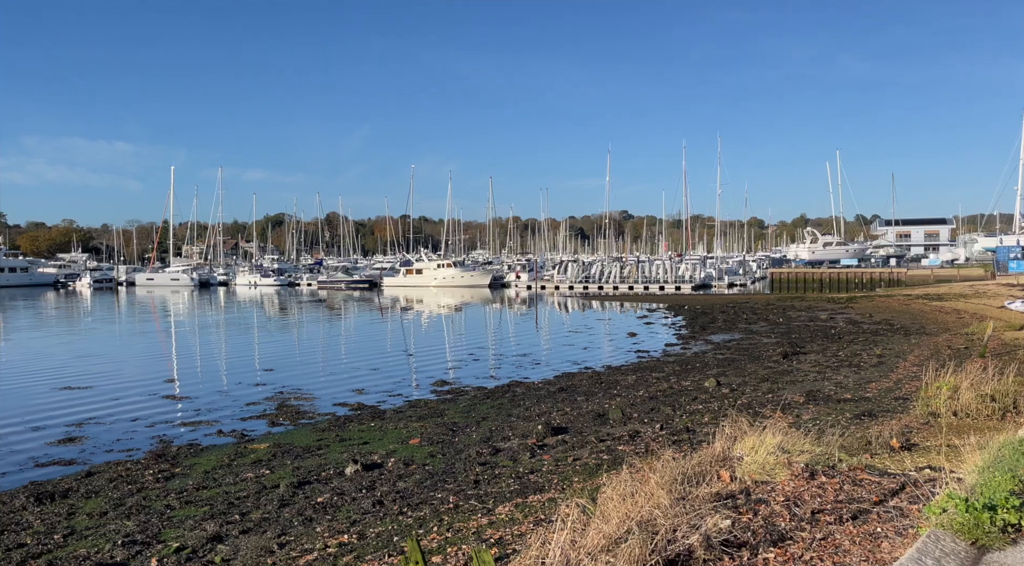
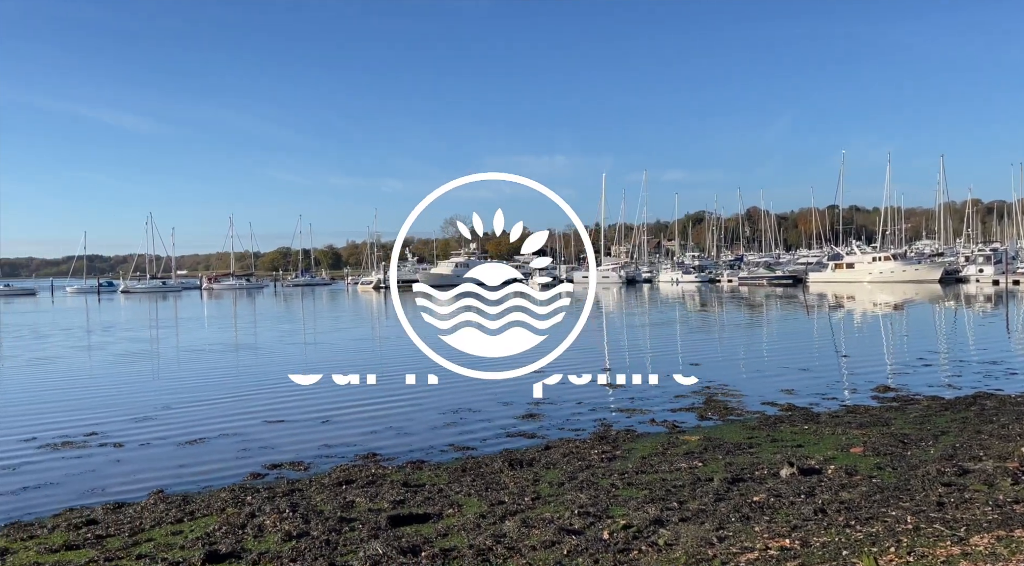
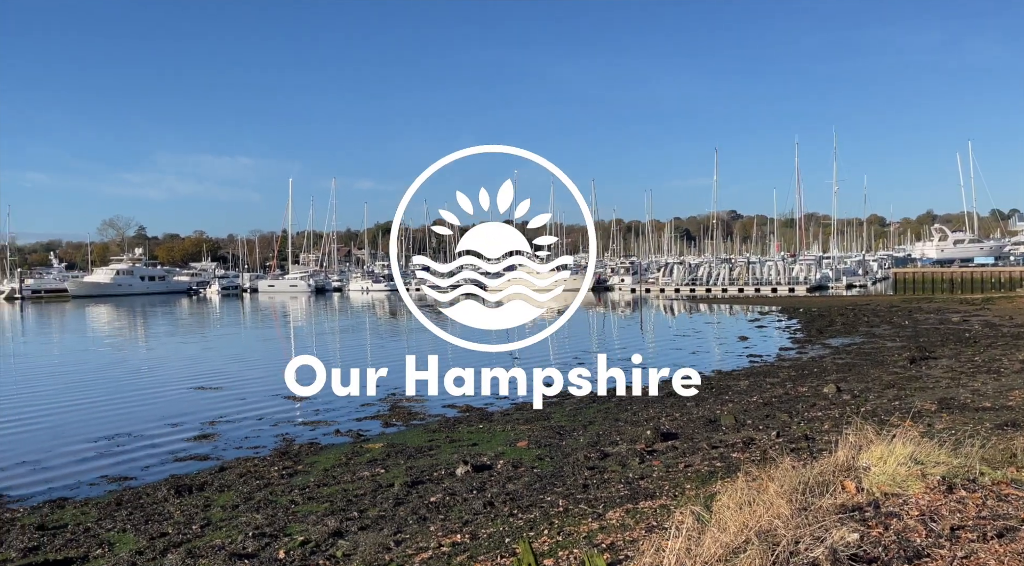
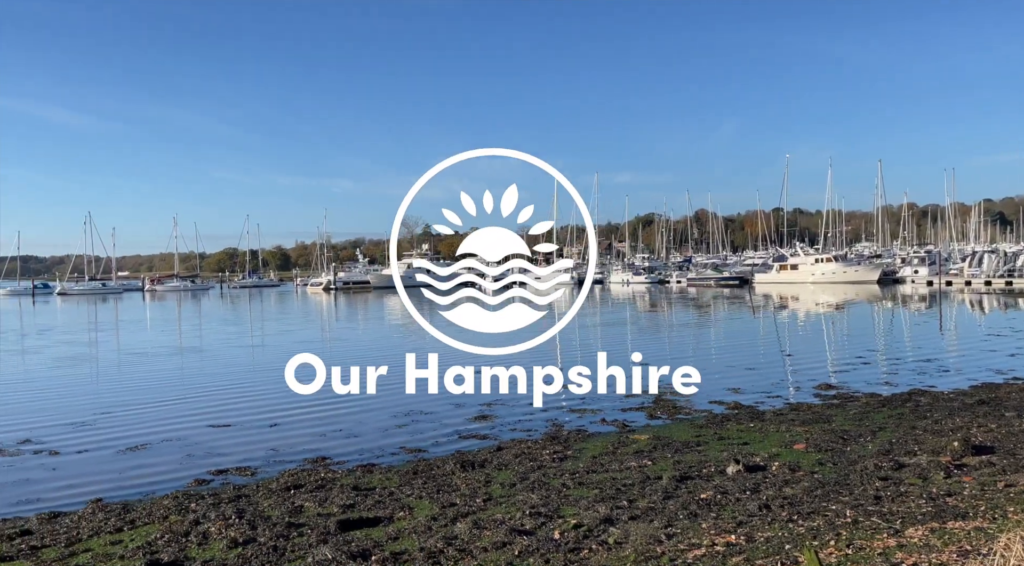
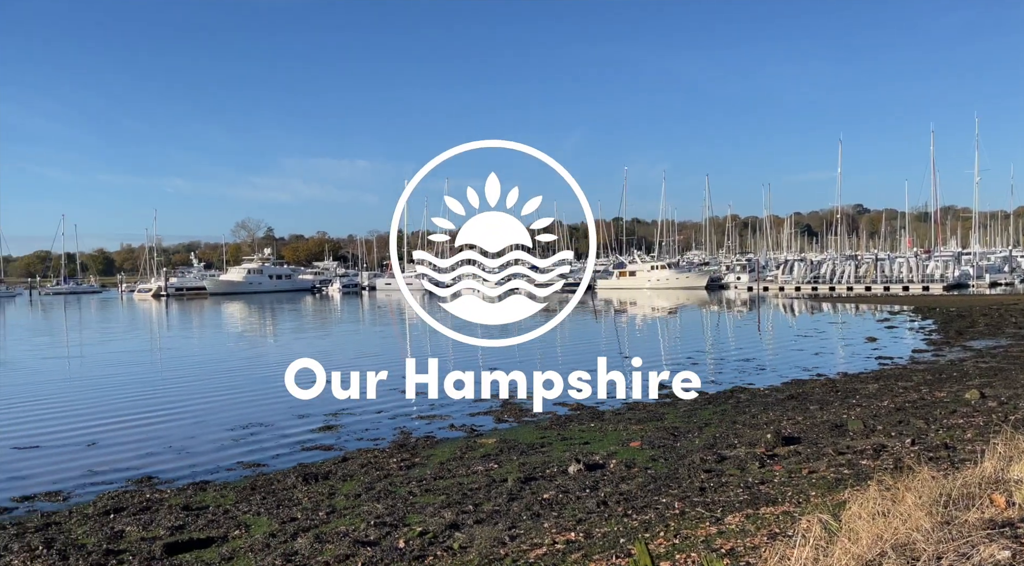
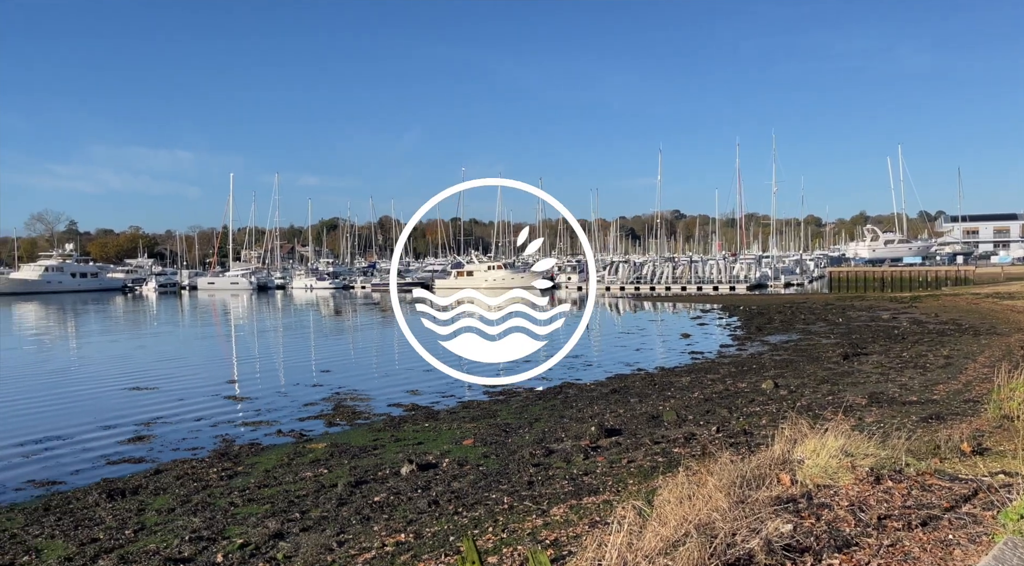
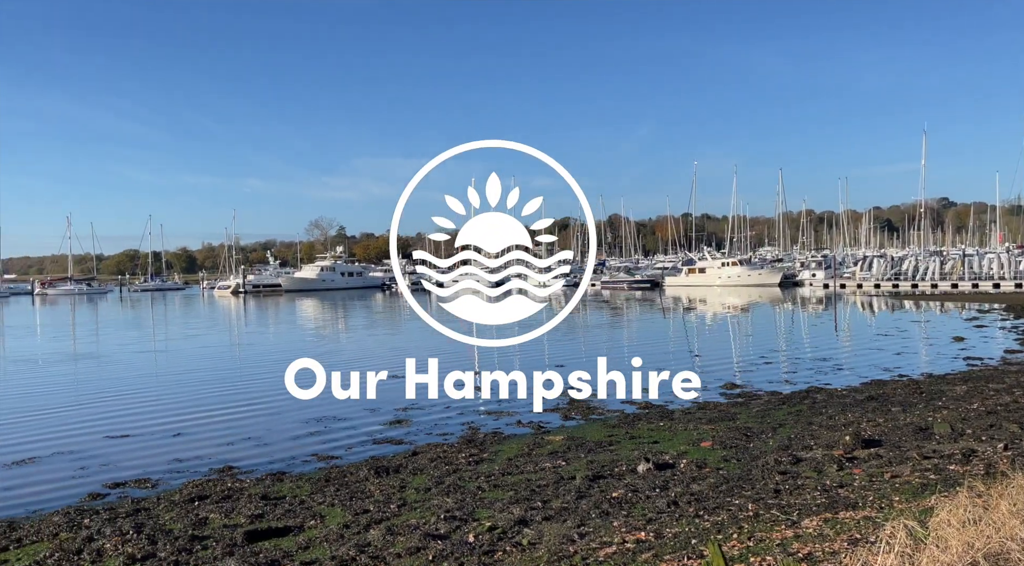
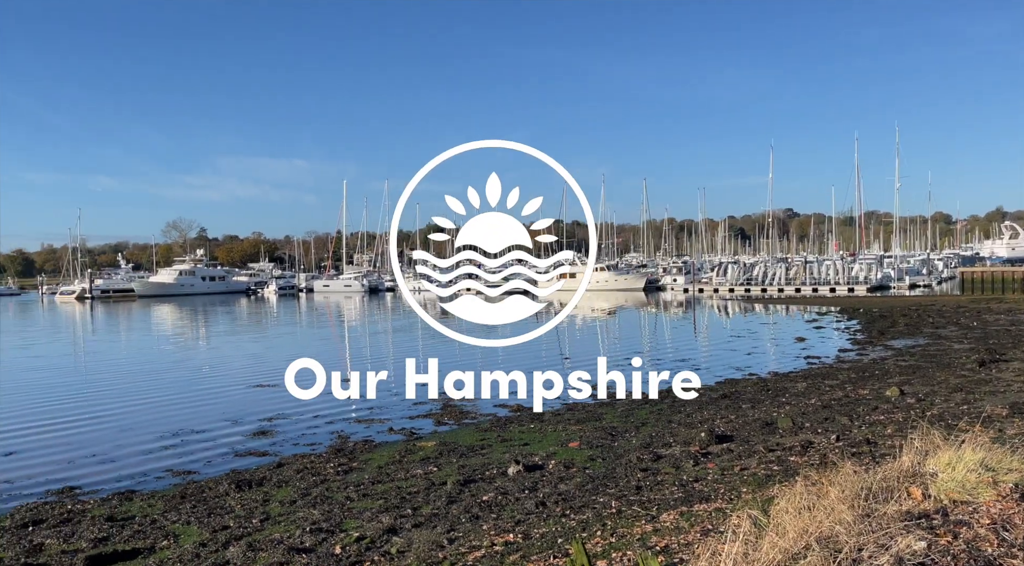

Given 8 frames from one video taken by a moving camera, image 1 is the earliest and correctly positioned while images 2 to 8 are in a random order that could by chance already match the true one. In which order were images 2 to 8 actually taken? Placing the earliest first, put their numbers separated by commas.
6, 3, 8, 5, 7, 4, 2
